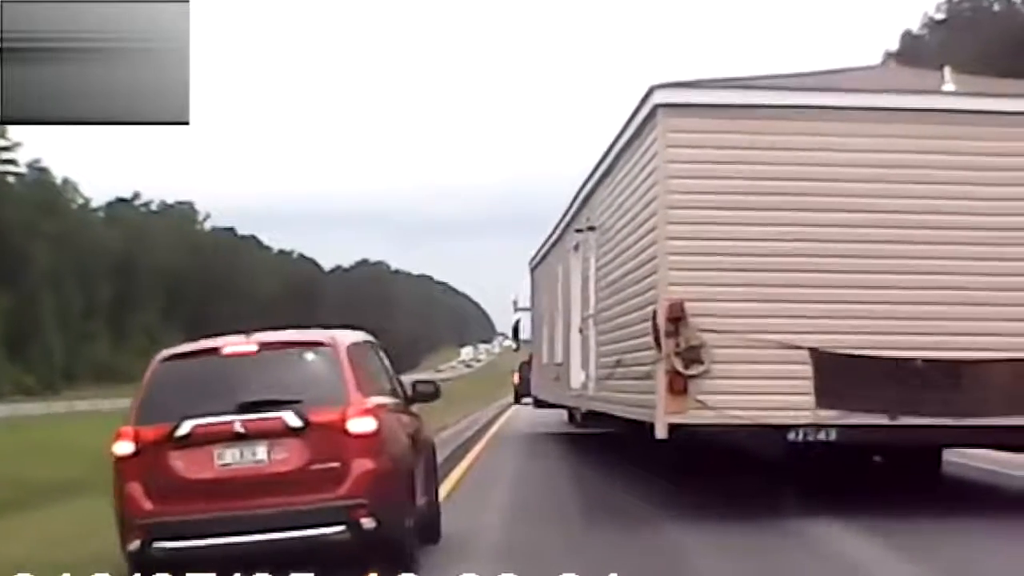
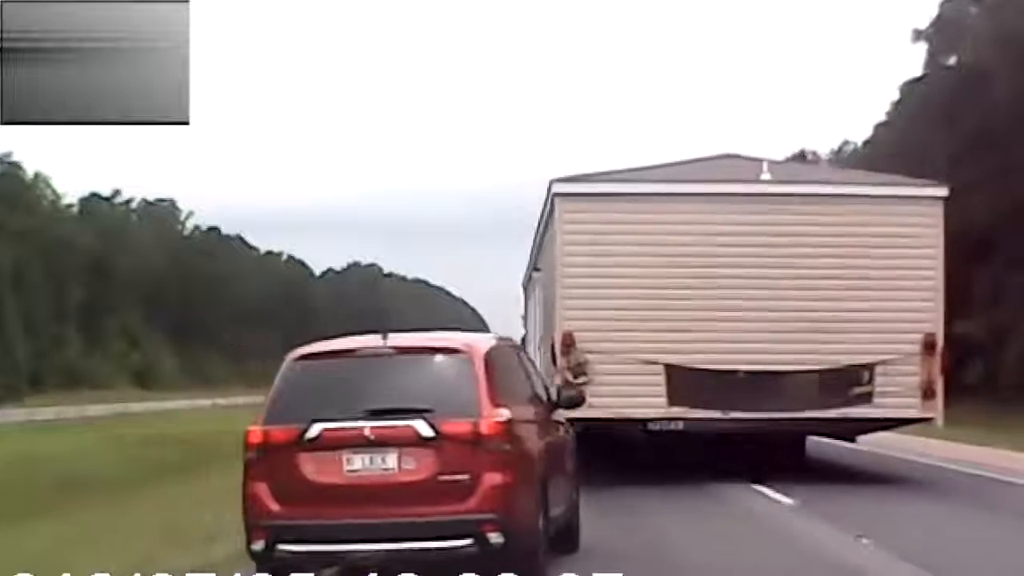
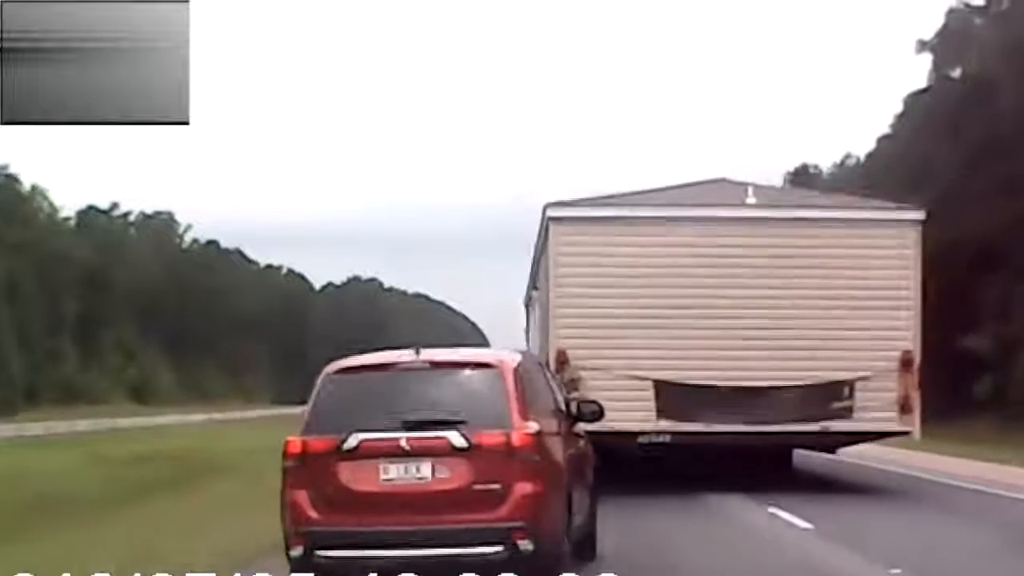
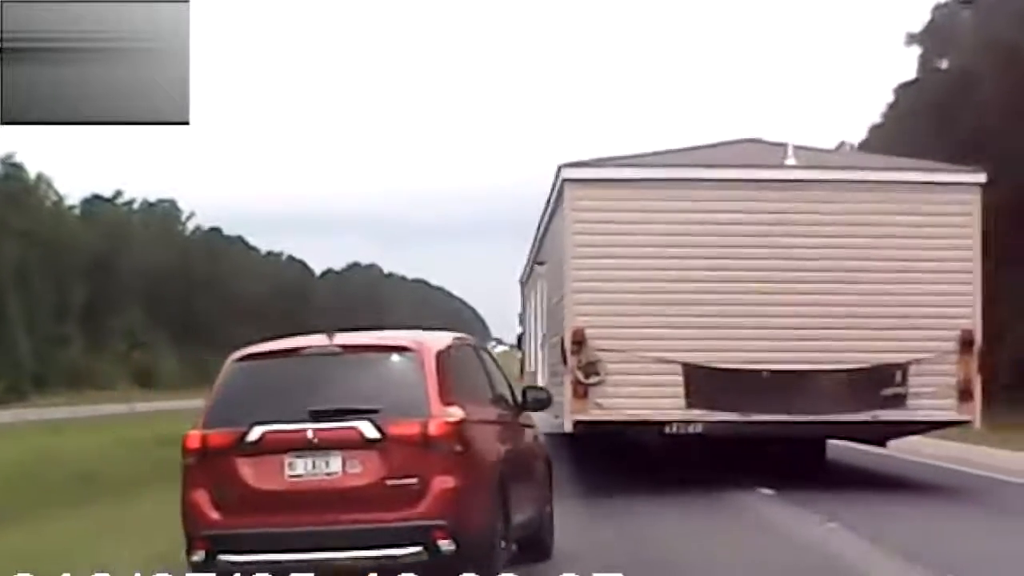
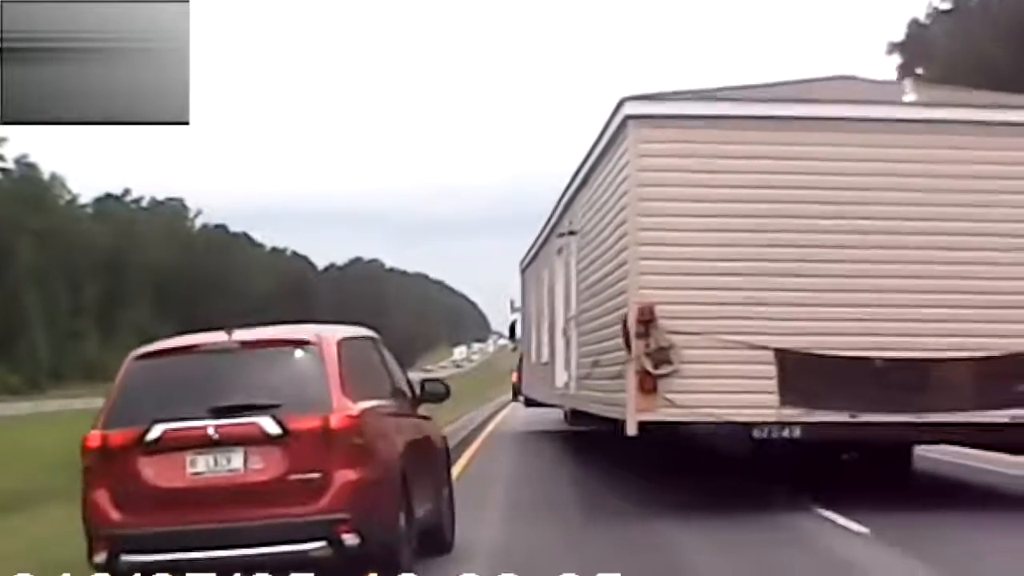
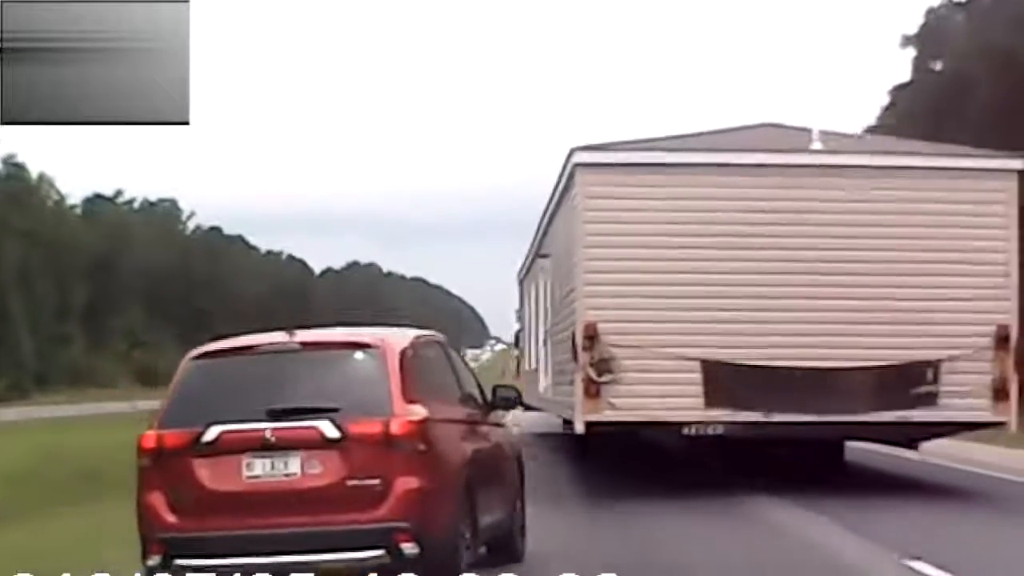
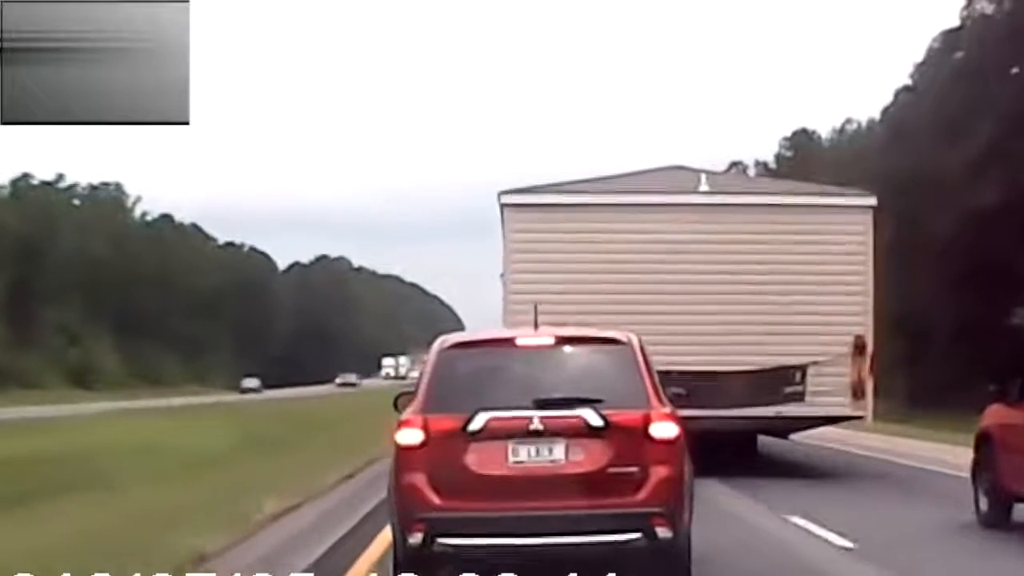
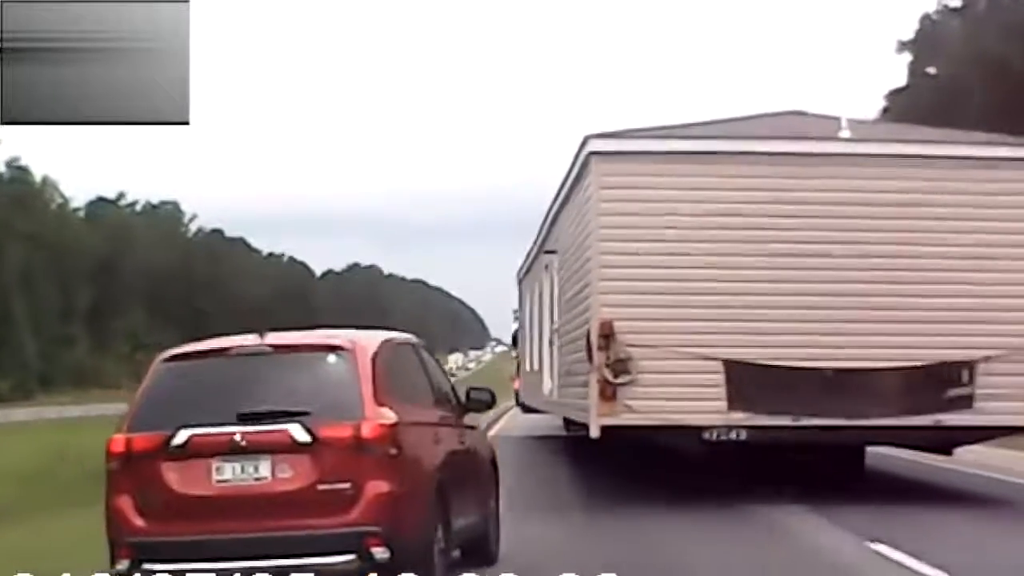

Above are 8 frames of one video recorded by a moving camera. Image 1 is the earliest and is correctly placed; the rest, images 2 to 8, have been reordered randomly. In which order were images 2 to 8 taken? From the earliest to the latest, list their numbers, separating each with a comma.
5, 8, 6, 4, 2, 3, 7
